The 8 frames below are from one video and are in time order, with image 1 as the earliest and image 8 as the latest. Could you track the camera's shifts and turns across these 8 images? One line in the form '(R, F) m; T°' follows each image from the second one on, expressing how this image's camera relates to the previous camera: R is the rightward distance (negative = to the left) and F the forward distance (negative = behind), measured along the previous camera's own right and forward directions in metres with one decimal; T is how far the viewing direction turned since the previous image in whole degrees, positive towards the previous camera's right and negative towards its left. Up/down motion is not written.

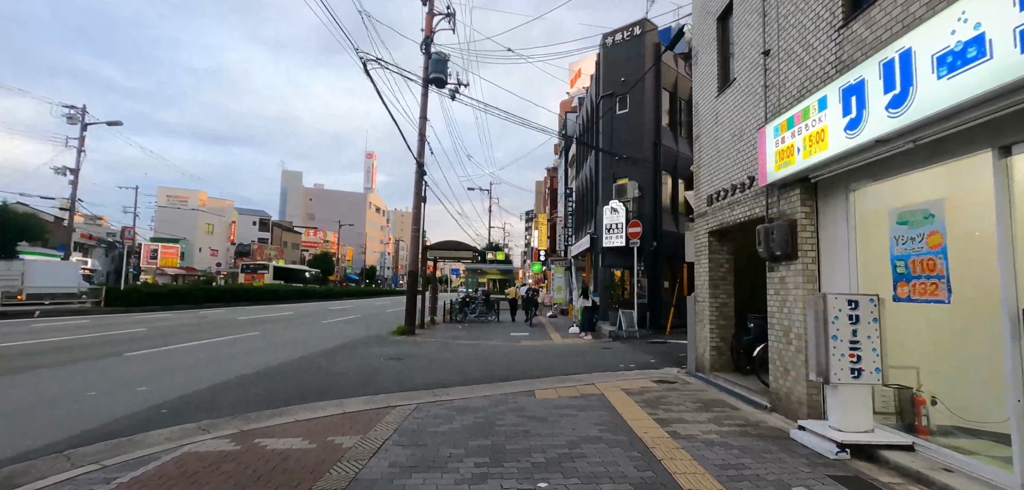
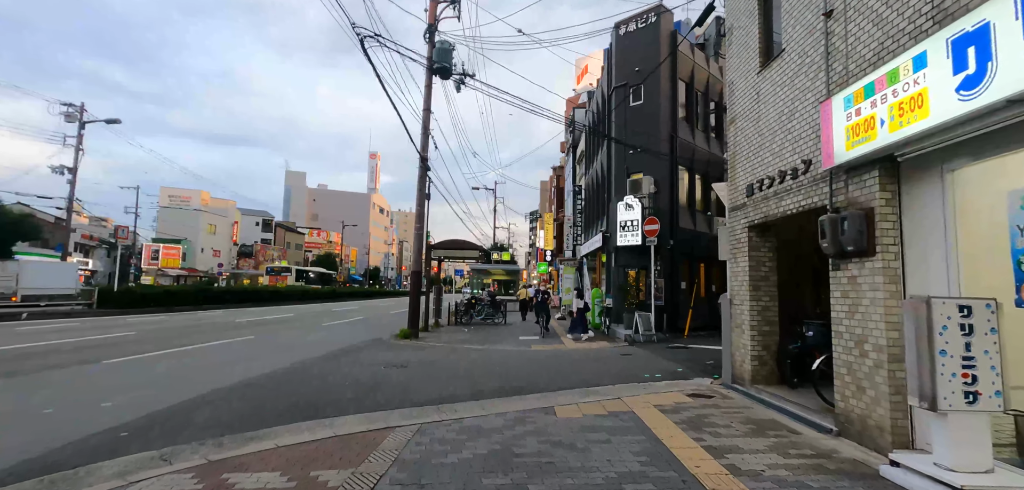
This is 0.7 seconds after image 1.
(-0.2, +0.9) m; 0°
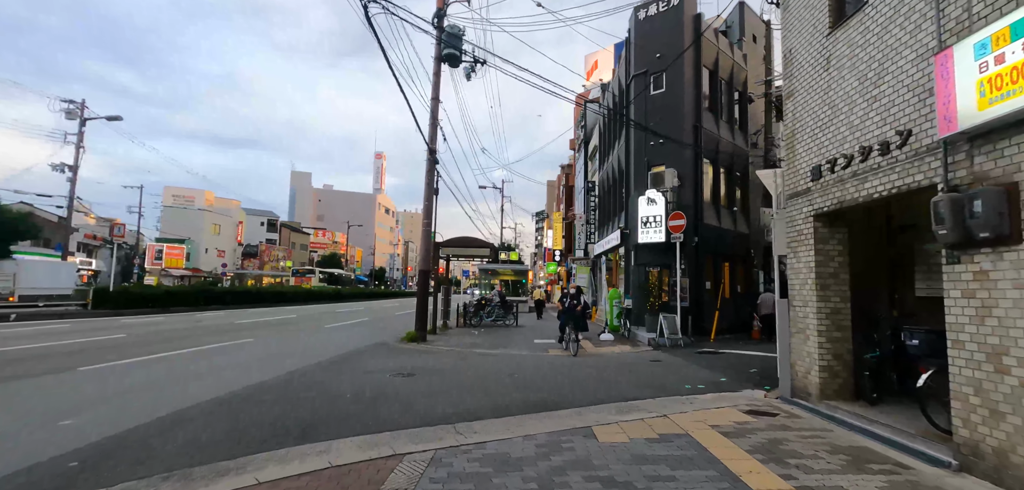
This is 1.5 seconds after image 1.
(-0.3, +1.0) m; -1°
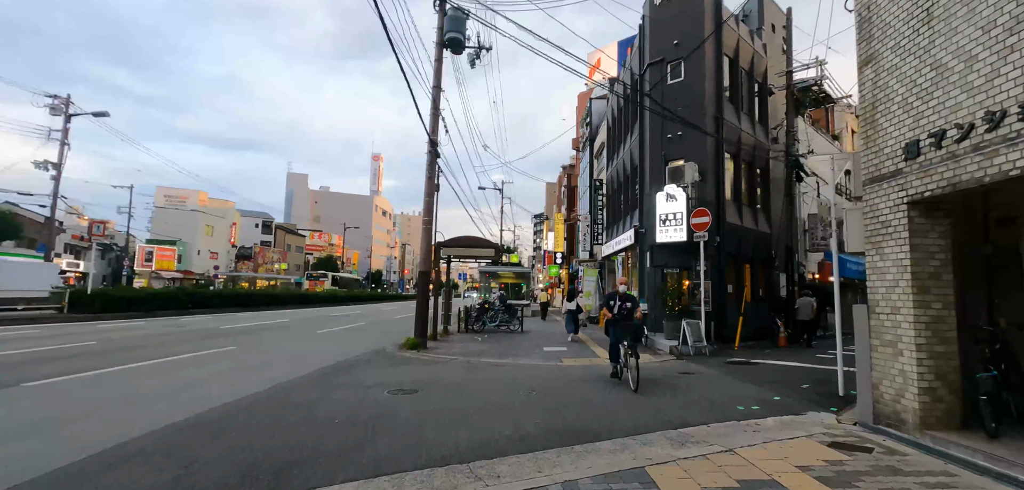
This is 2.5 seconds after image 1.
(-0.3, +1.1) m; 0°
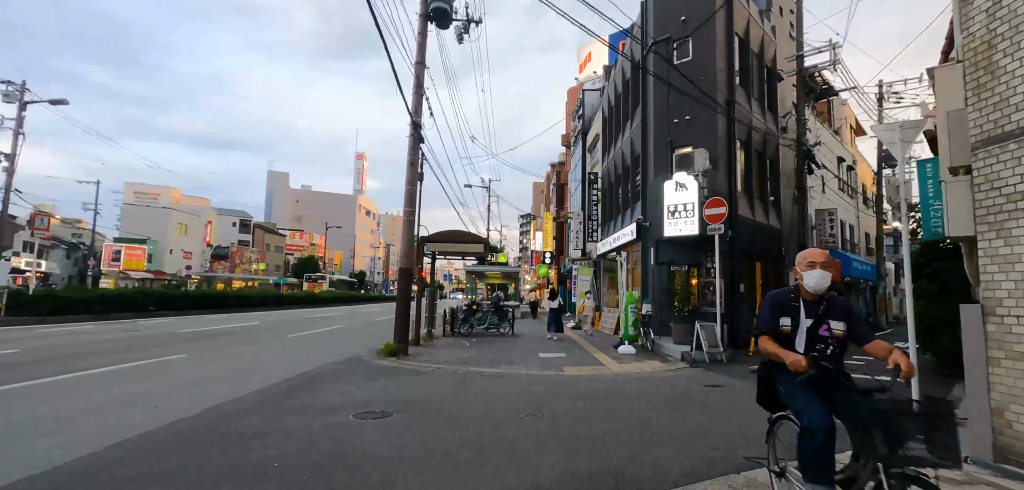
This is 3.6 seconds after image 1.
(-0.2, +1.4) m; +2°
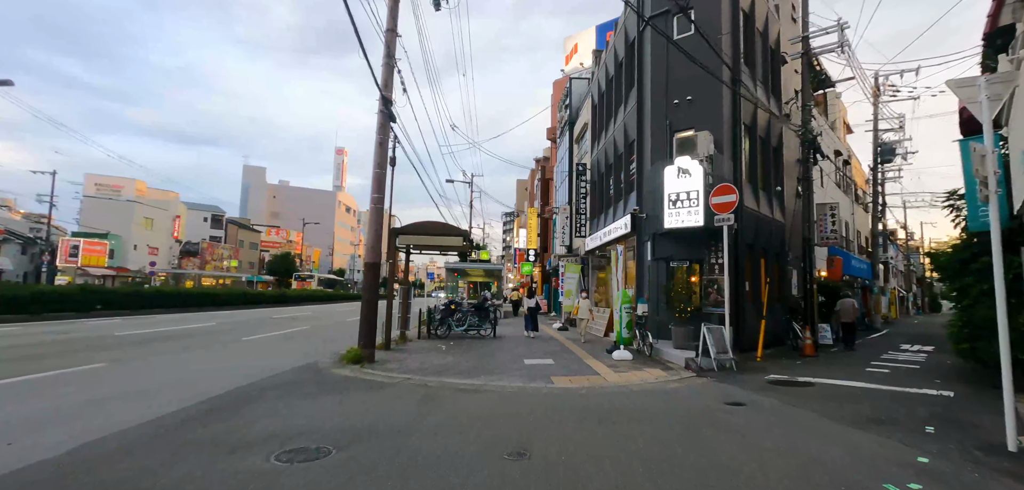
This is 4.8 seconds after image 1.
(0.0, +1.4) m; +2°
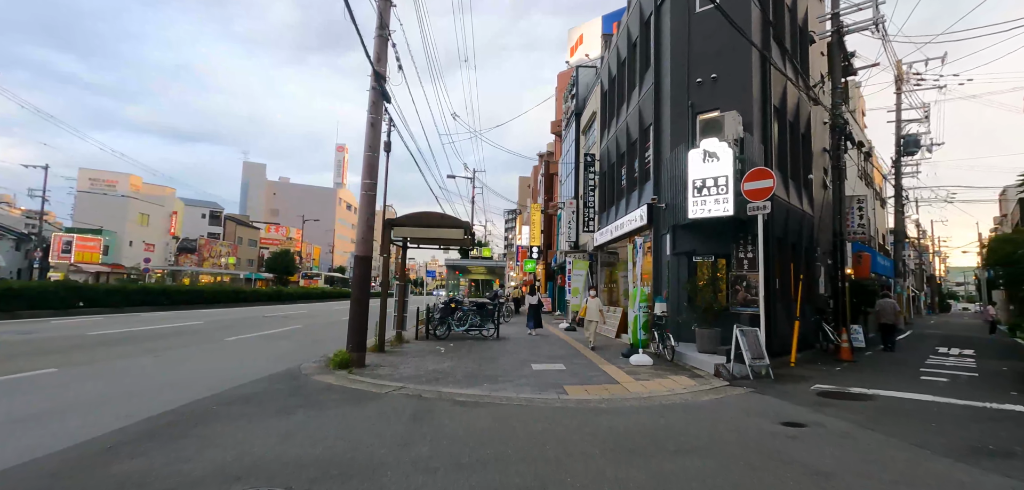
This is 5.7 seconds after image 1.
(-0.1, +1.1) m; 0°
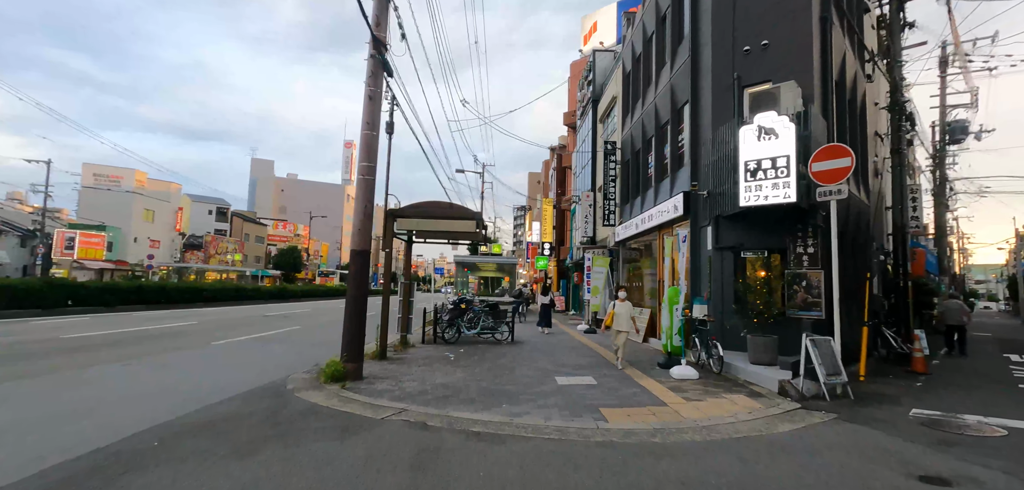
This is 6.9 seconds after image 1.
(-0.2, +1.4) m; -1°
